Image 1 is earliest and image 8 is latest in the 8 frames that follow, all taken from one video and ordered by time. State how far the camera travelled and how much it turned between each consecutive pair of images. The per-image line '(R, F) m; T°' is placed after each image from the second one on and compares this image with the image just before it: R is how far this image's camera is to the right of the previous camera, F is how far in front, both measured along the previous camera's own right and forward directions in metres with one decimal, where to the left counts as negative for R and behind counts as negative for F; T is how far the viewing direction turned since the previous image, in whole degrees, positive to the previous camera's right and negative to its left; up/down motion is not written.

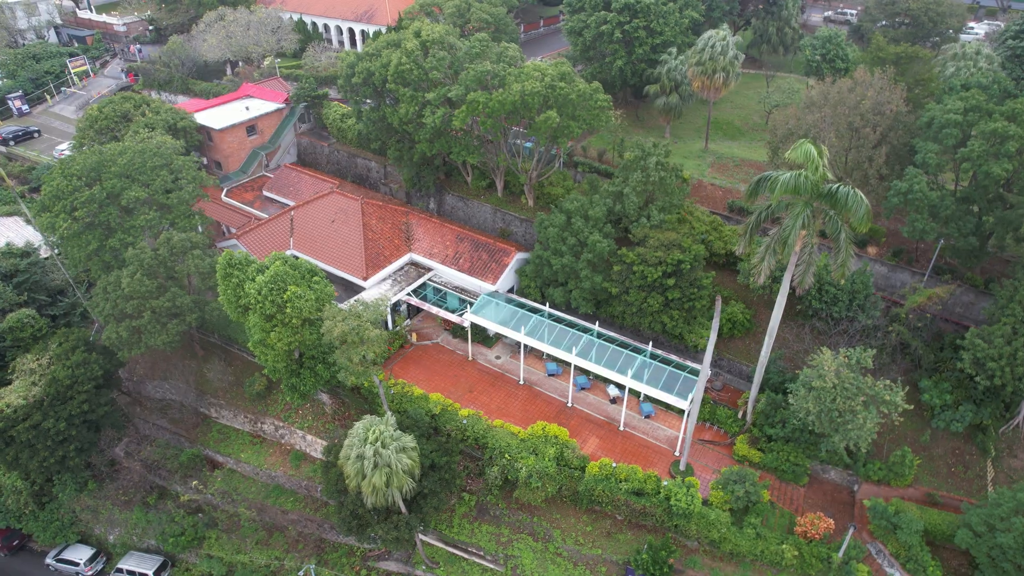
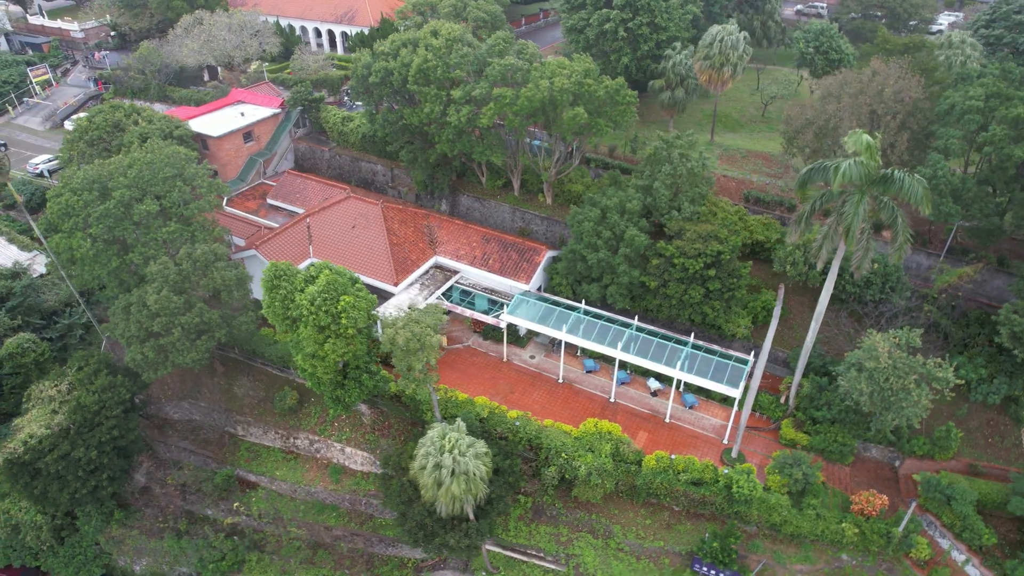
(-3.9, +0.3) m; +4°
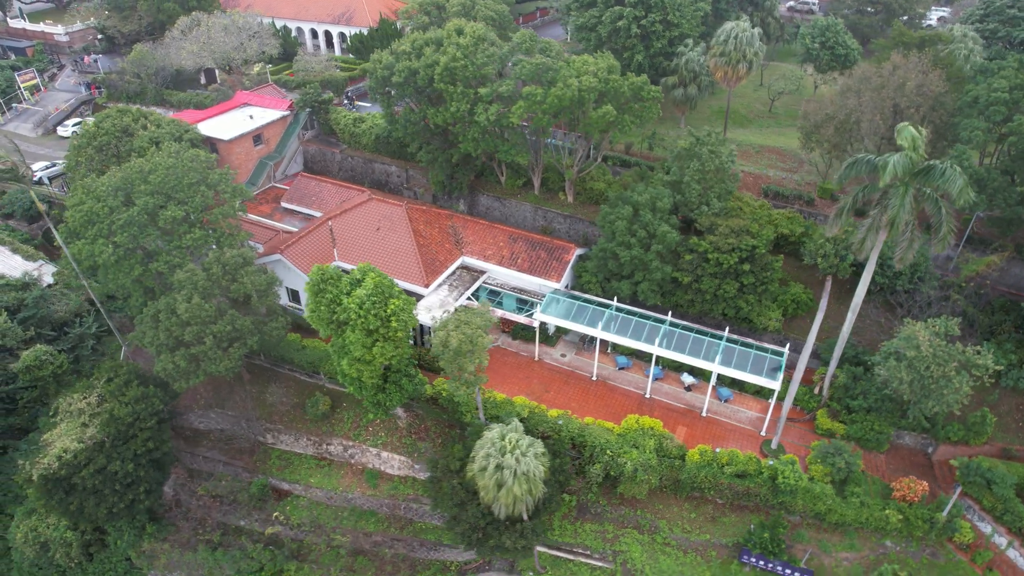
(-2.7, +0.1) m; +2°
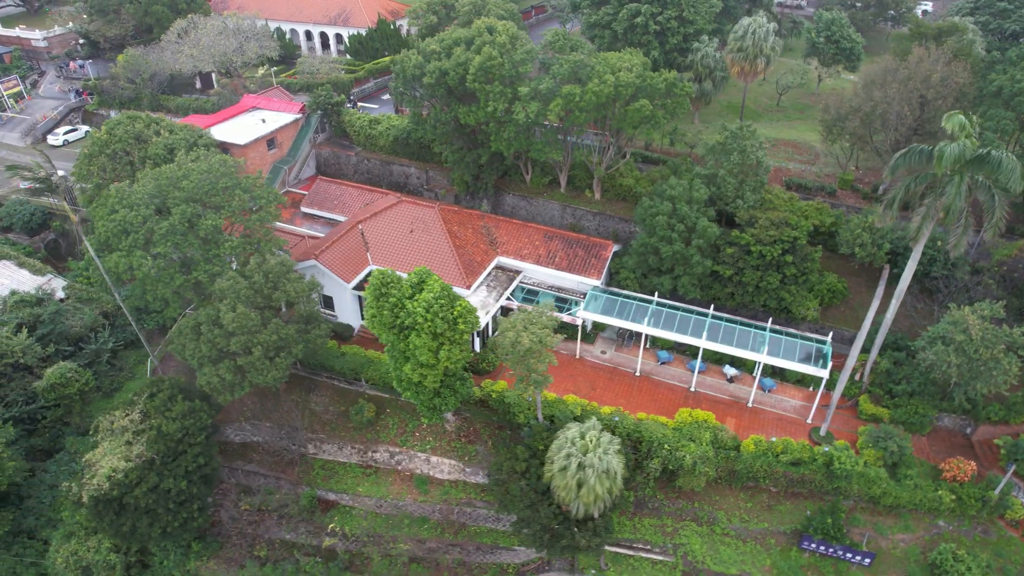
(-3.5, +0.2) m; +3°
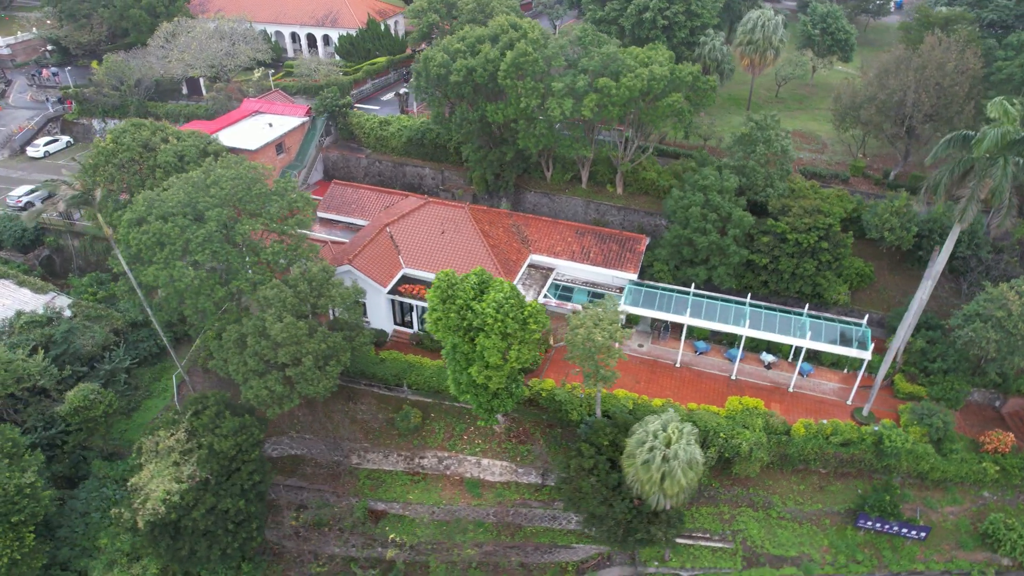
(-3.8, +0.3) m; +4°
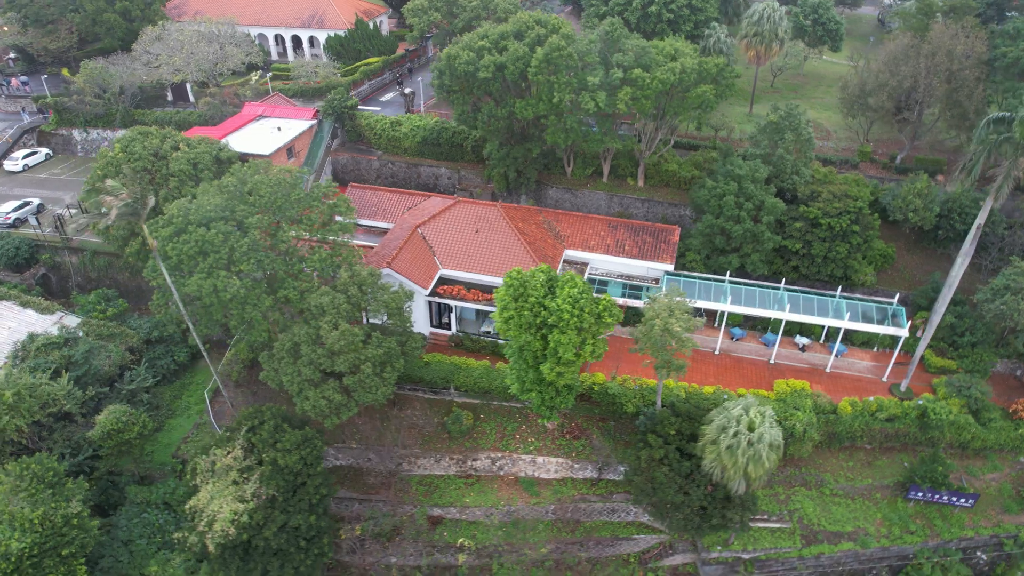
(-4.1, +0.3) m; +4°
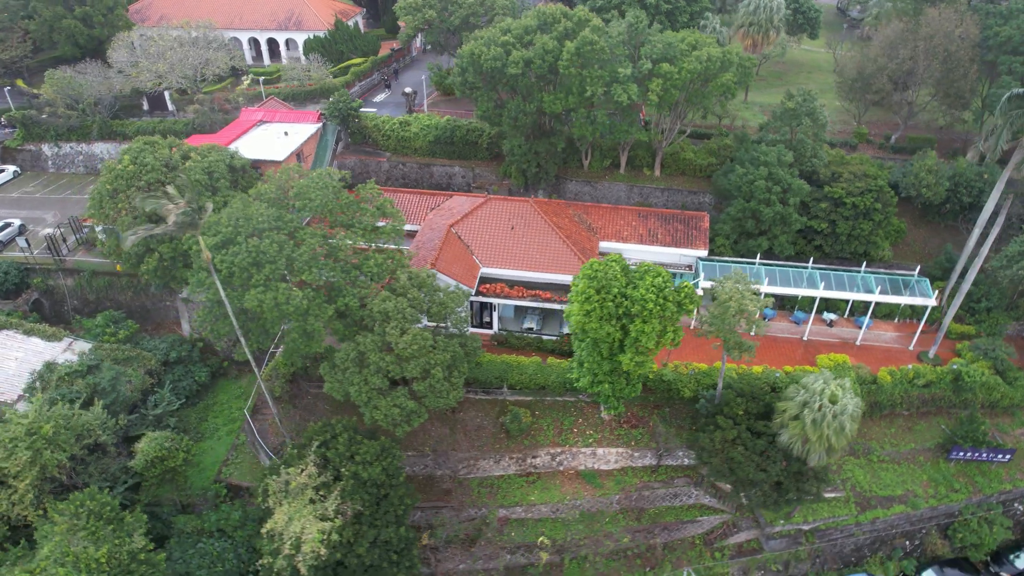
(-4.8, +0.4) m; +5°
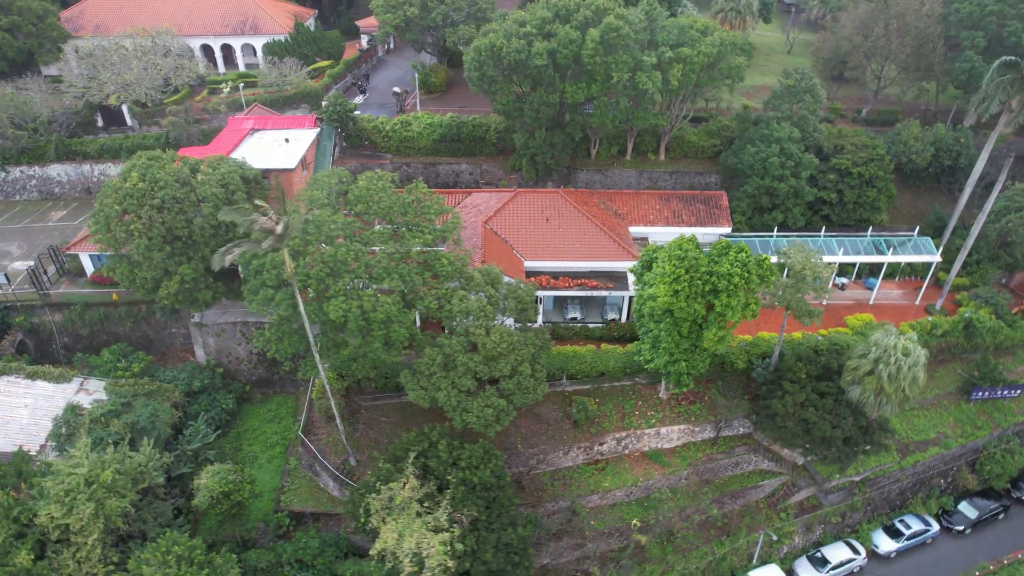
(-6.2, +0.6) m; +7°
